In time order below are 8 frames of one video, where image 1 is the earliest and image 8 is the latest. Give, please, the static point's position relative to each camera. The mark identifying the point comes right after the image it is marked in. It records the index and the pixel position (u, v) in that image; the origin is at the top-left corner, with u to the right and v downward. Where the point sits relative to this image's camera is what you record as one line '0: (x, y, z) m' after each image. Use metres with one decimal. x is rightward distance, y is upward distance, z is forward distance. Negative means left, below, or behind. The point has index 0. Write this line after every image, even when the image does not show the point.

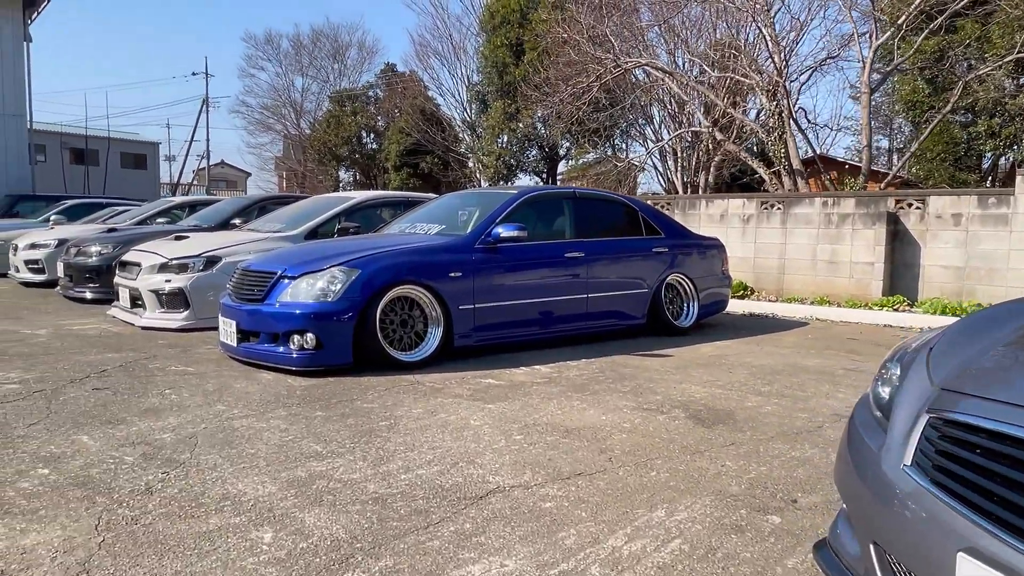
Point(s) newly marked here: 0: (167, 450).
0: (-1.7, -0.8, +3.5) m
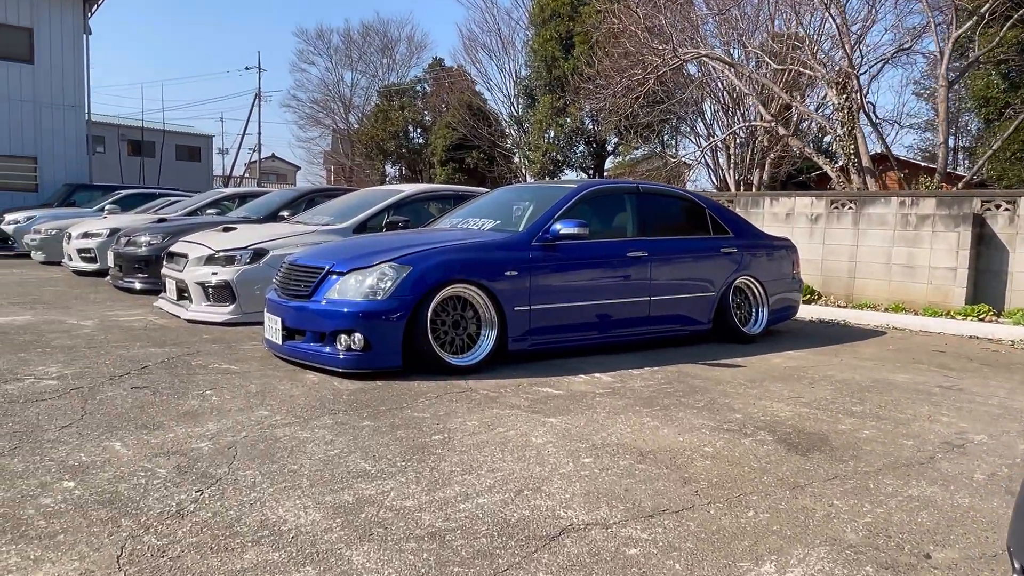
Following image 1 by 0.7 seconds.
0: (-1.4, -0.8, +3.2) m
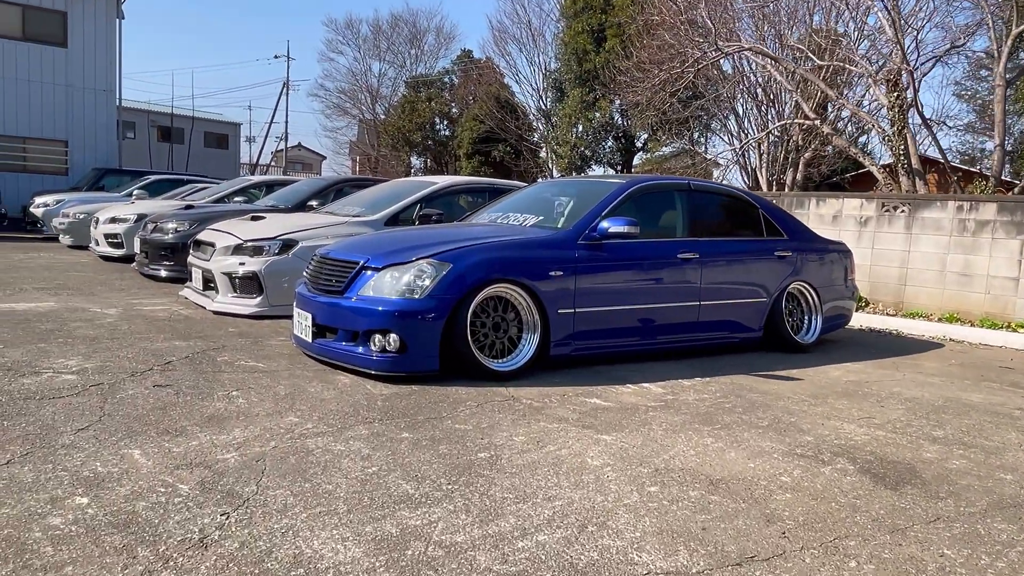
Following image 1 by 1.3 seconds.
0: (-1.2, -0.8, +2.9) m
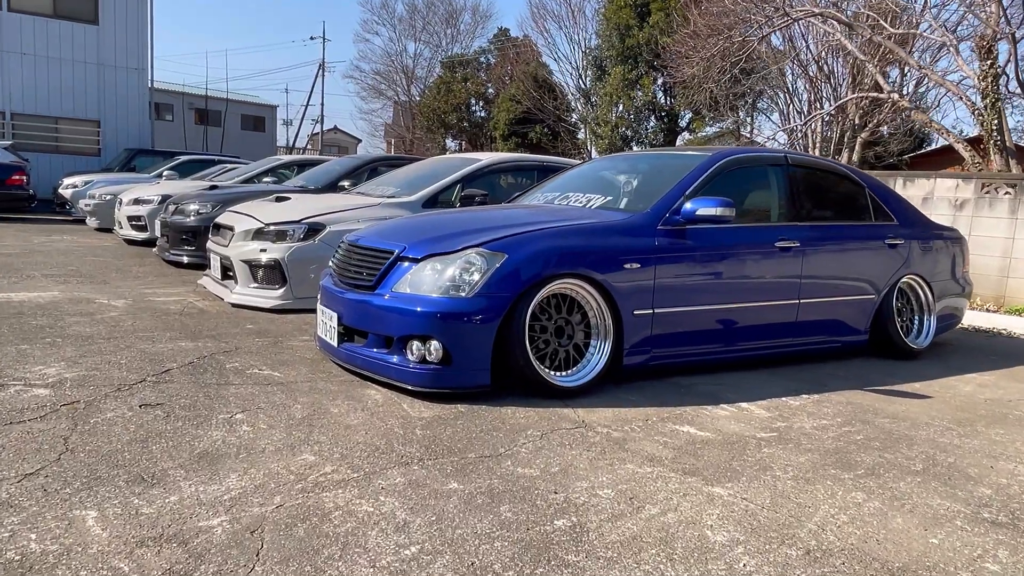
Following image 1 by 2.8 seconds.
0: (-0.9, -0.8, +2.0) m
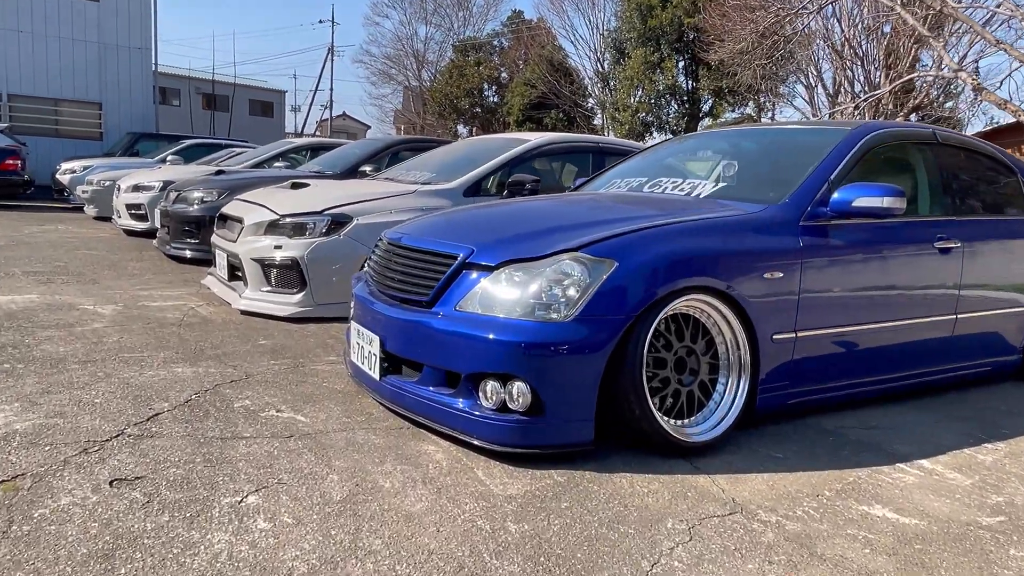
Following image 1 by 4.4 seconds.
0: (-0.5, -0.9, +1.0) m
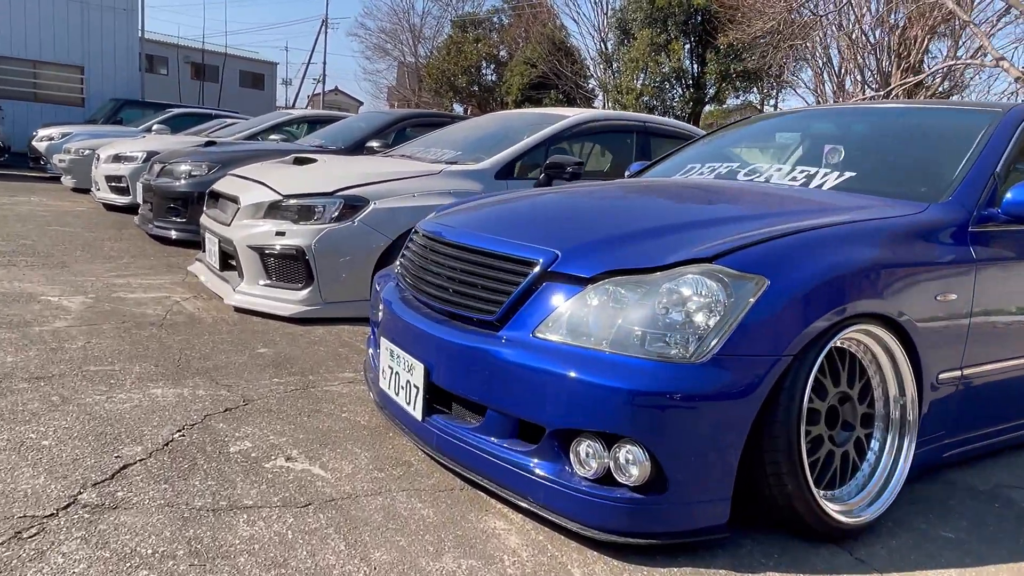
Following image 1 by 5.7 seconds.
0: (-0.1, -1.0, +0.3) m
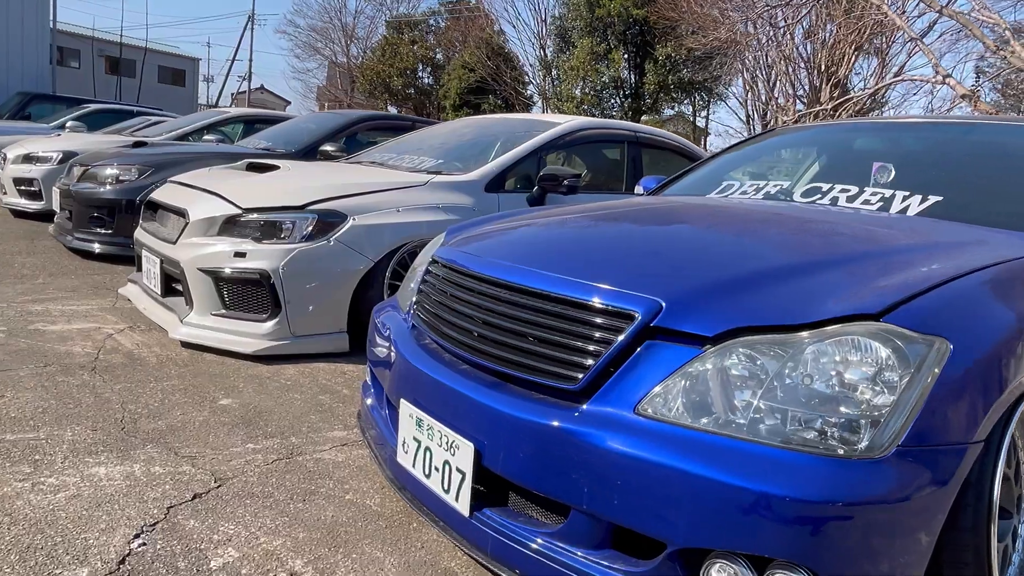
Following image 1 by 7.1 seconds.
0: (+0.3, -1.2, -0.3) m
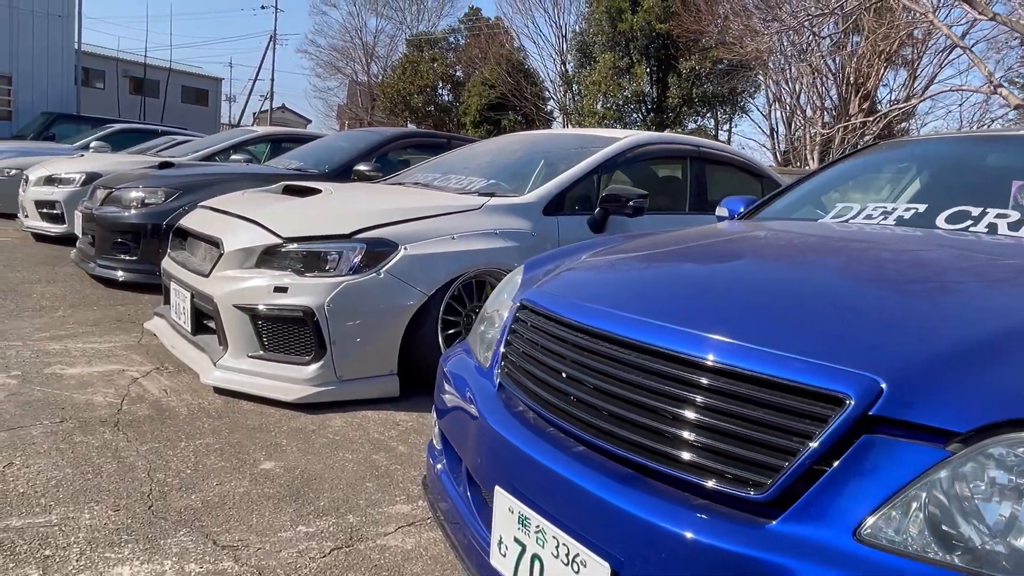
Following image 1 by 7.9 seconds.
0: (+0.5, -1.2, -0.8) m
